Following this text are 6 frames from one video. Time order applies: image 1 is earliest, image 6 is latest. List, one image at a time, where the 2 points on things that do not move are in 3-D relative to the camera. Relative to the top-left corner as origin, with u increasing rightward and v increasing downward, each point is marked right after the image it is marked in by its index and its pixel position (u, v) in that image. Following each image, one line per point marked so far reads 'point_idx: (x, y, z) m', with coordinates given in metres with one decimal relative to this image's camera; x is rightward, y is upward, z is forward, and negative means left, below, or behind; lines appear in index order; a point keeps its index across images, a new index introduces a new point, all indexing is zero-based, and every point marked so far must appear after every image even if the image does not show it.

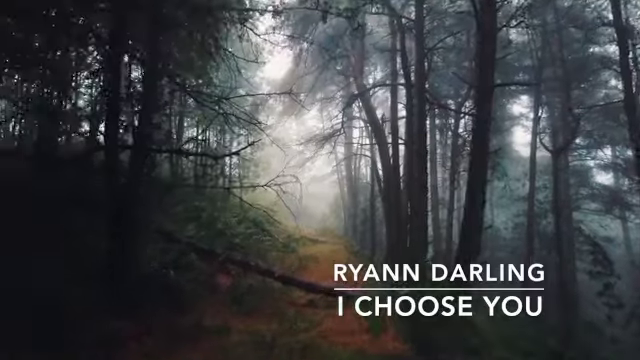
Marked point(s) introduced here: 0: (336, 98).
0: (+0.4, +2.3, +15.9) m
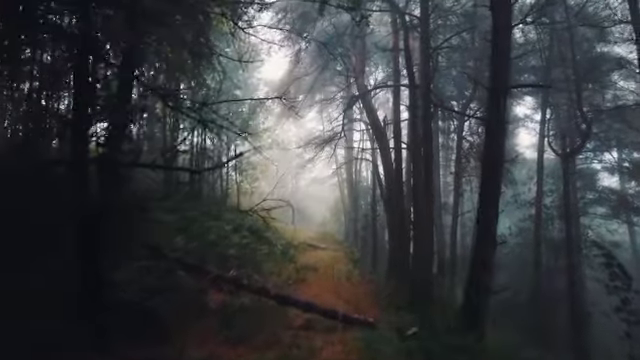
0: (+0.4, +2.1, +15.4) m
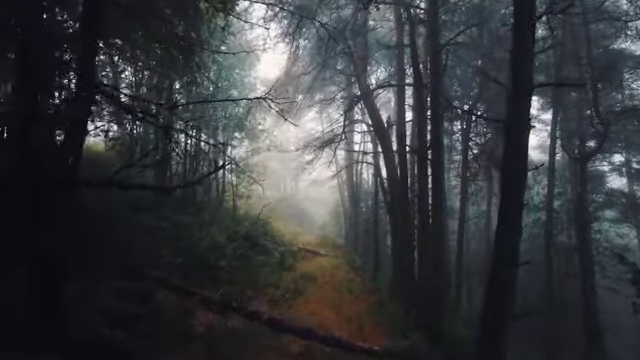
0: (+0.4, +2.1, +14.7) m
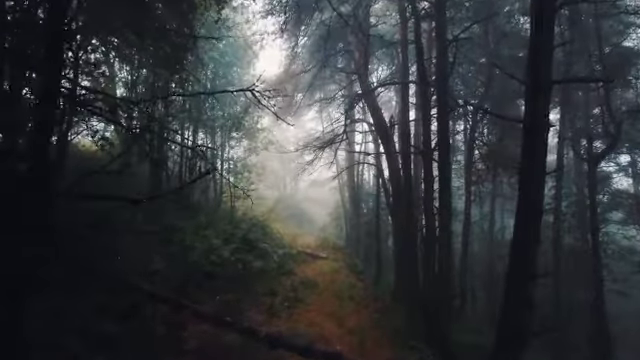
0: (+0.4, +2.0, +14.2) m
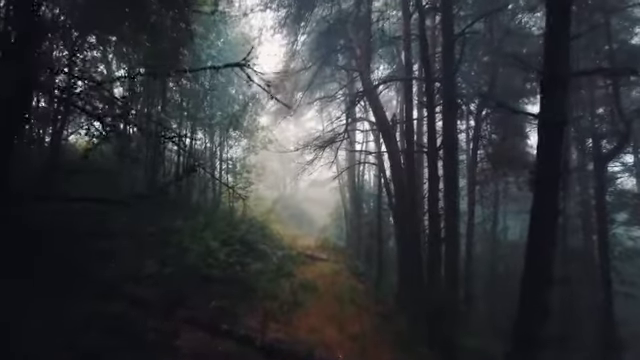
0: (+0.4, +2.0, +14.0) m
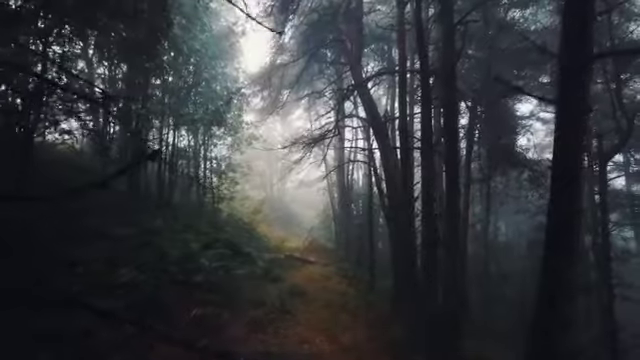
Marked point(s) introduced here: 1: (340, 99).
0: (+0.2, +2.0, +13.4) m
1: (+0.4, +1.8, +12.9) m
